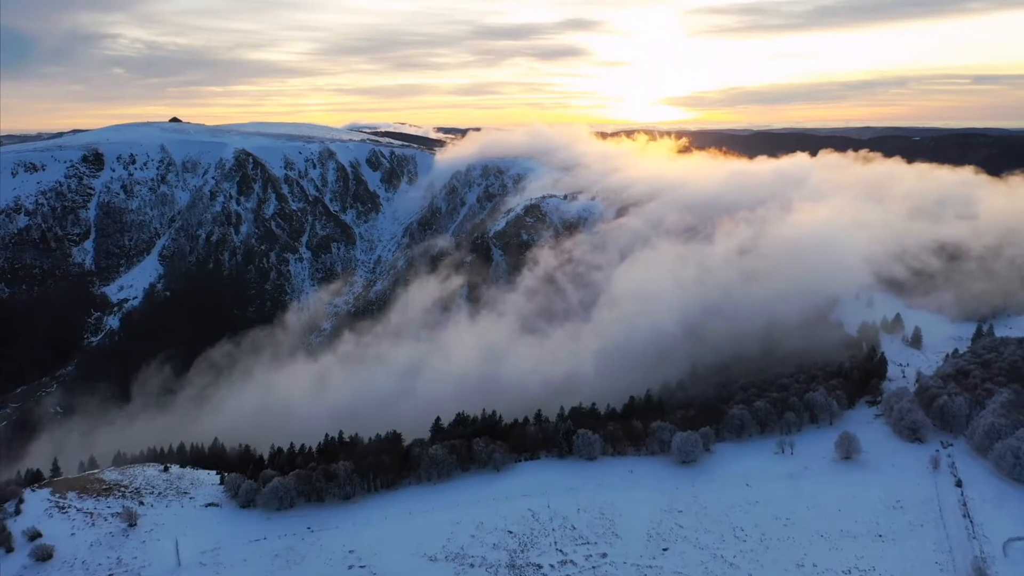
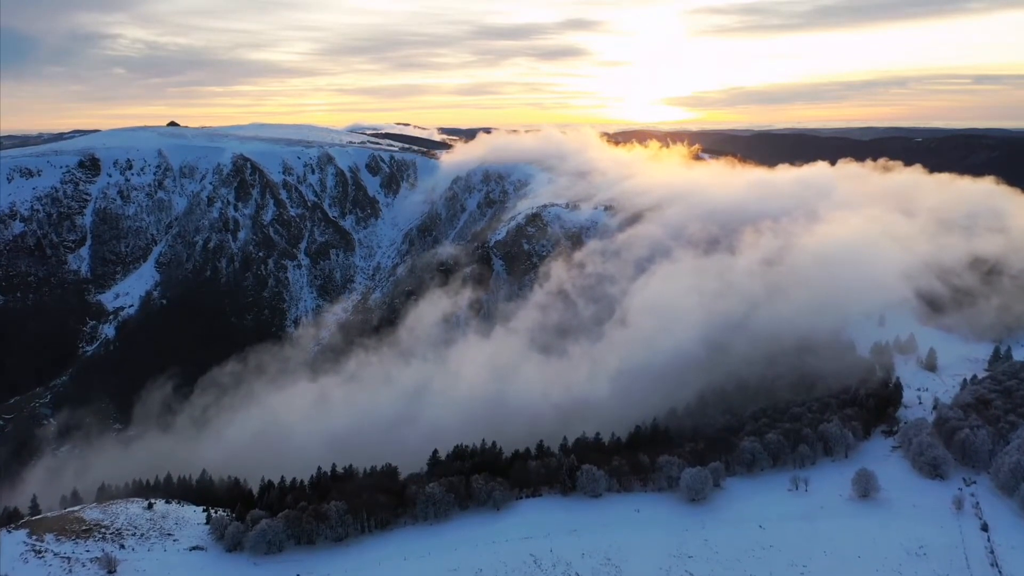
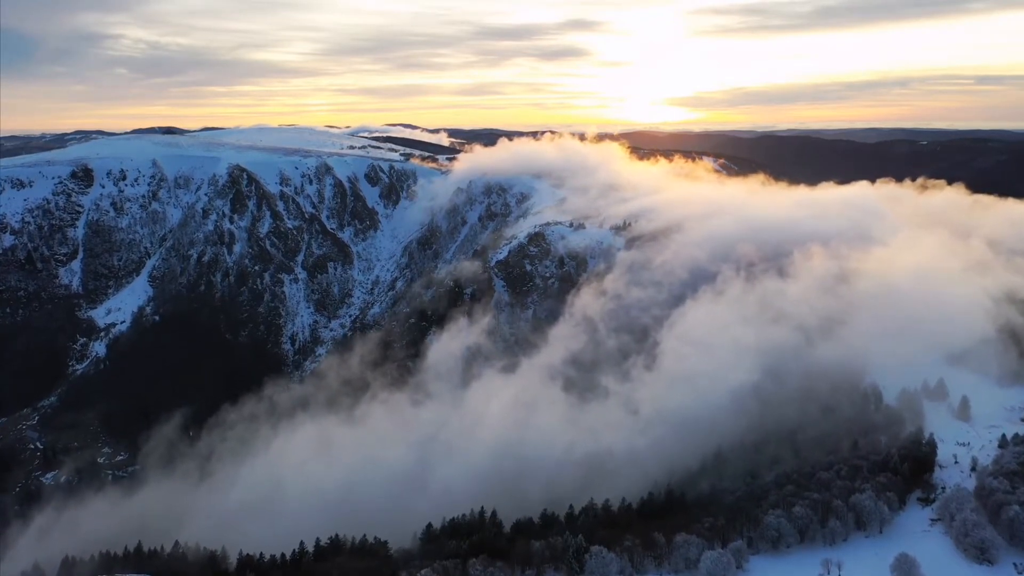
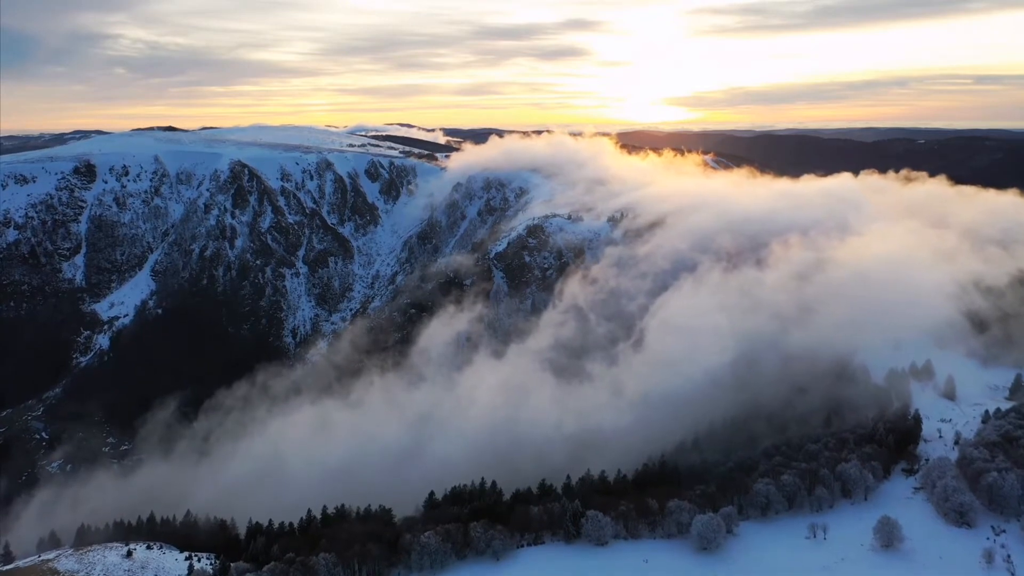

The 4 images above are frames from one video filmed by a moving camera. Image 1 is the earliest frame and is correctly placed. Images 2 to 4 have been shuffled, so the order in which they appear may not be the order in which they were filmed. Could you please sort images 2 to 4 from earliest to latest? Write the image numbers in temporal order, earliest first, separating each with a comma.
2, 4, 3
